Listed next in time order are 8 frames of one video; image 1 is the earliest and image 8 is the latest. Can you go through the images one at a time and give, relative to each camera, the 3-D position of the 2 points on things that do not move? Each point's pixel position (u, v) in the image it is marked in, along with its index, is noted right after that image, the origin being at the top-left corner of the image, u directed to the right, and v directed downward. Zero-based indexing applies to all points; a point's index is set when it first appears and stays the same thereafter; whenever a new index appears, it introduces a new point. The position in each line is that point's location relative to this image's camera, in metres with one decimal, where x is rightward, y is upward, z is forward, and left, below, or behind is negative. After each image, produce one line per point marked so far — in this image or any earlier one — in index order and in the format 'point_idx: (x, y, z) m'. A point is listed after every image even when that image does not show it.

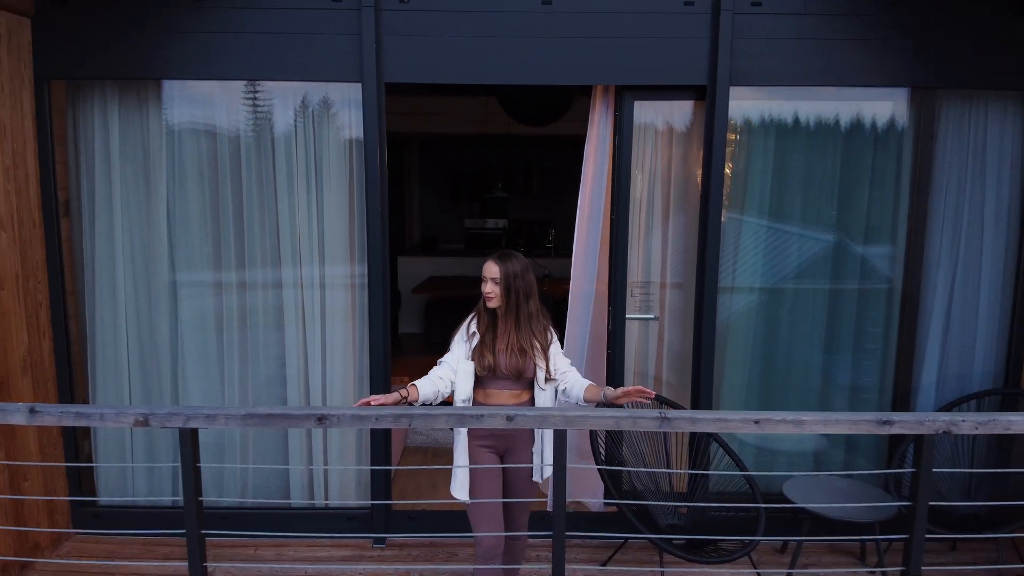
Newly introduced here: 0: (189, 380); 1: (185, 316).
0: (-1.5, -0.4, +3.4) m
1: (-1.5, -0.1, +3.4) m
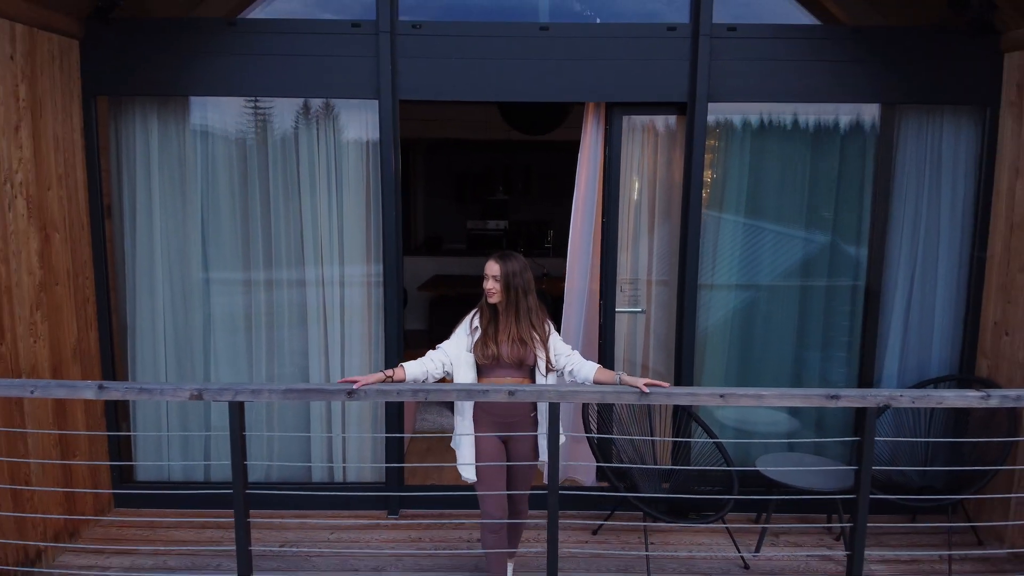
0: (-1.5, -0.4, +3.7) m
1: (-1.5, -0.1, +3.7) m
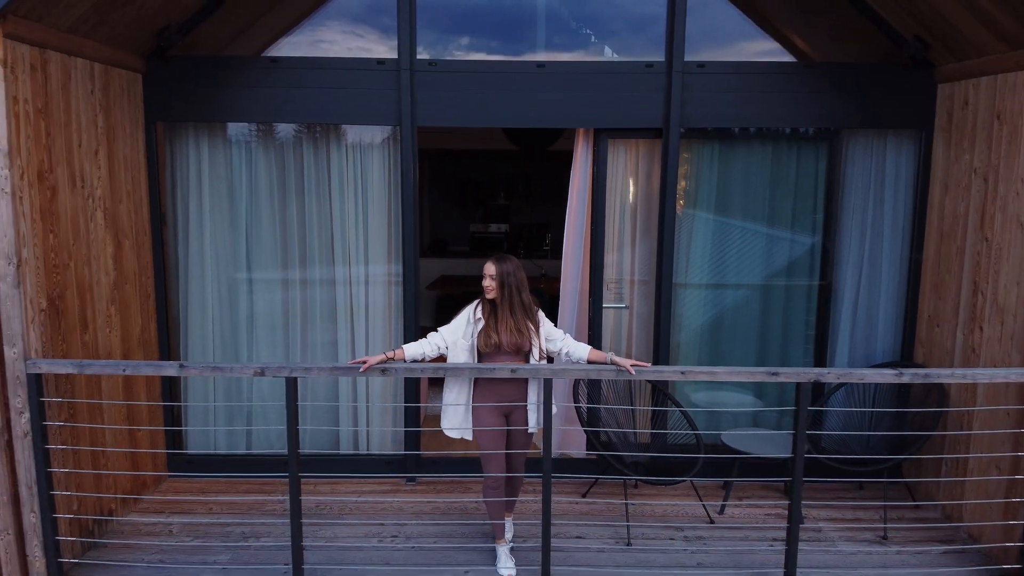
0: (-1.5, -0.4, +4.3) m
1: (-1.5, -0.1, +4.3) m
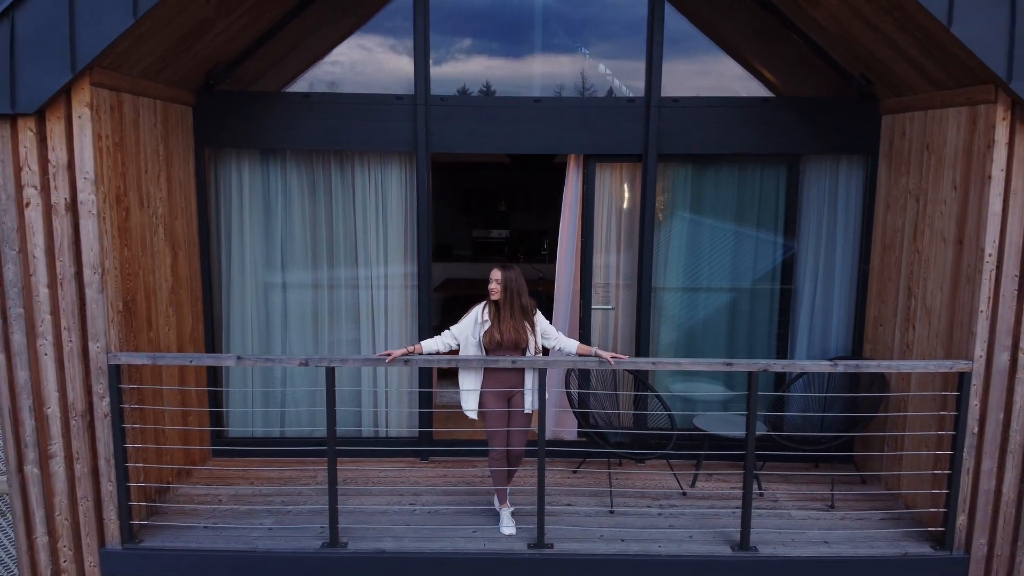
0: (-1.5, -0.4, +4.9) m
1: (-1.5, -0.1, +4.9) m
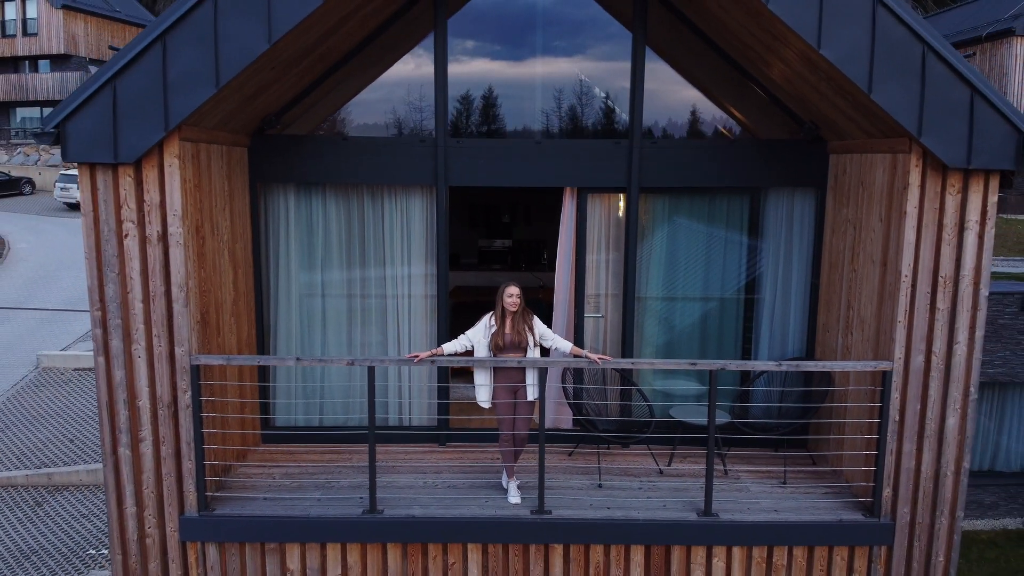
0: (-1.4, -0.5, +5.7) m
1: (-1.4, -0.2, +5.7) m
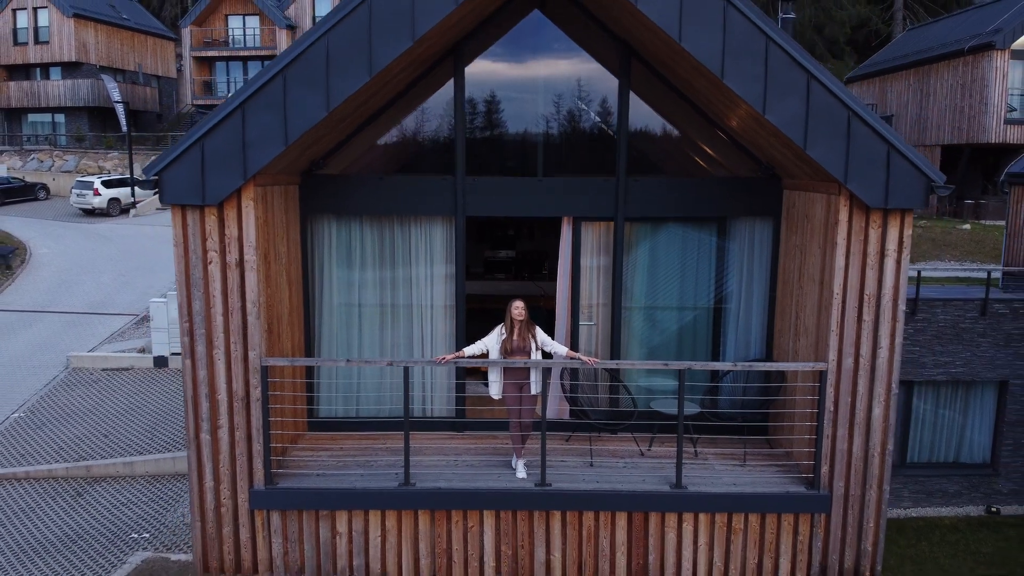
0: (-1.4, -0.6, +6.8) m
1: (-1.4, -0.3, +6.8) m
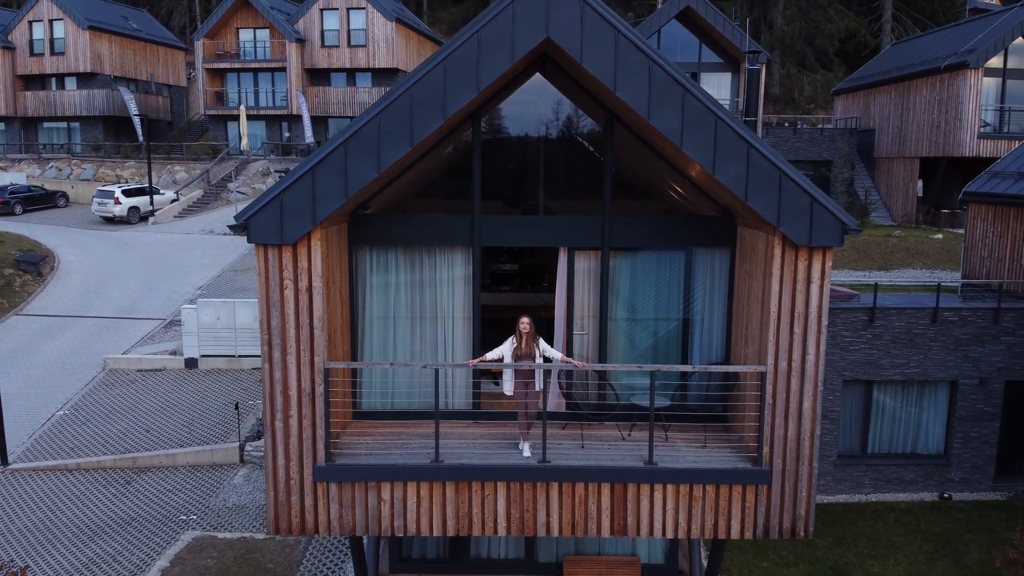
0: (-1.3, -0.8, +8.4) m
1: (-1.3, -0.5, +8.3) m
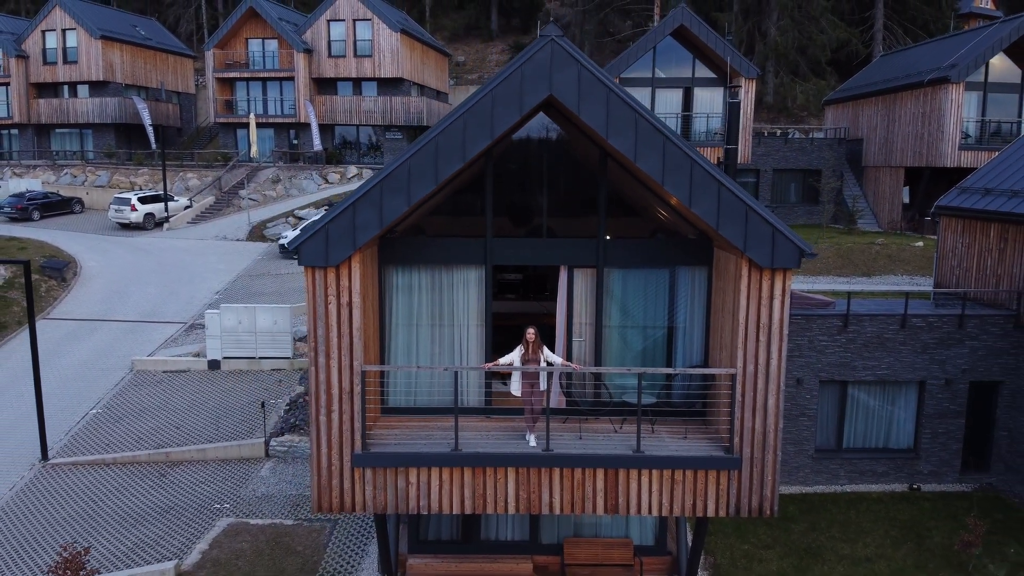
0: (-1.2, -1.0, +9.7) m
1: (-1.2, -0.7, +9.6) m
